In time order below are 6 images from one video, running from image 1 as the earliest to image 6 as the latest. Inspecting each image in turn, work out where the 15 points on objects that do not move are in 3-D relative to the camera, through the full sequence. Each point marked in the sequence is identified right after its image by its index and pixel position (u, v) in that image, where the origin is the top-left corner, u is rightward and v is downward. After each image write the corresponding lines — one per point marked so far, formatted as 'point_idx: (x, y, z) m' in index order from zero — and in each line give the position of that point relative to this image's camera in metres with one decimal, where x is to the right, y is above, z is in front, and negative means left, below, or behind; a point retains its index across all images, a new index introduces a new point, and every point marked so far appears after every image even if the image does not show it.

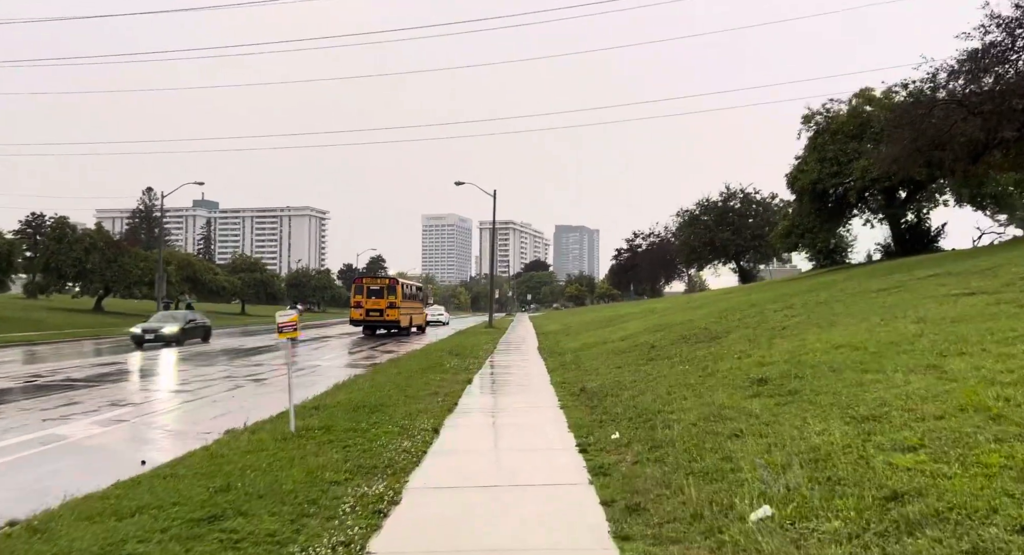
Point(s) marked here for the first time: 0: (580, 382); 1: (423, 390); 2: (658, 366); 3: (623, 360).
0: (+1.1, -1.8, +14.9) m
1: (-1.6, -2.0, +15.2) m
2: (+2.4, -1.4, +13.9) m
3: (+2.0, -1.6, +16.3) m
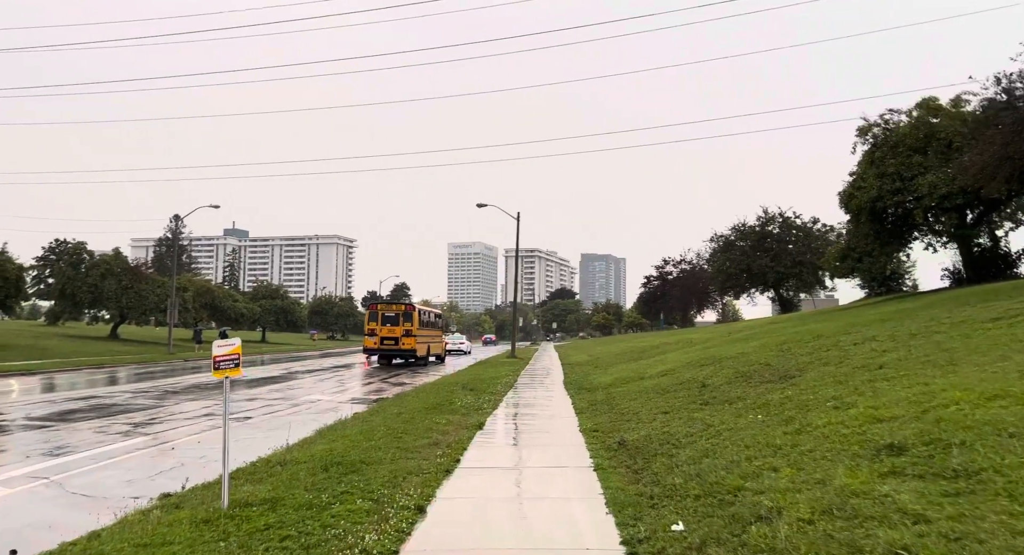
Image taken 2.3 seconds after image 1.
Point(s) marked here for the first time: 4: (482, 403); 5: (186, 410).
0: (+1.4, -2.1, +11.9) m
1: (-1.4, -2.3, +12.3) m
2: (+2.6, -1.7, +10.9) m
3: (+2.4, -2.0, +13.3) m
4: (-0.6, -2.6, +18.4) m
5: (-7.4, -3.0, +19.7) m
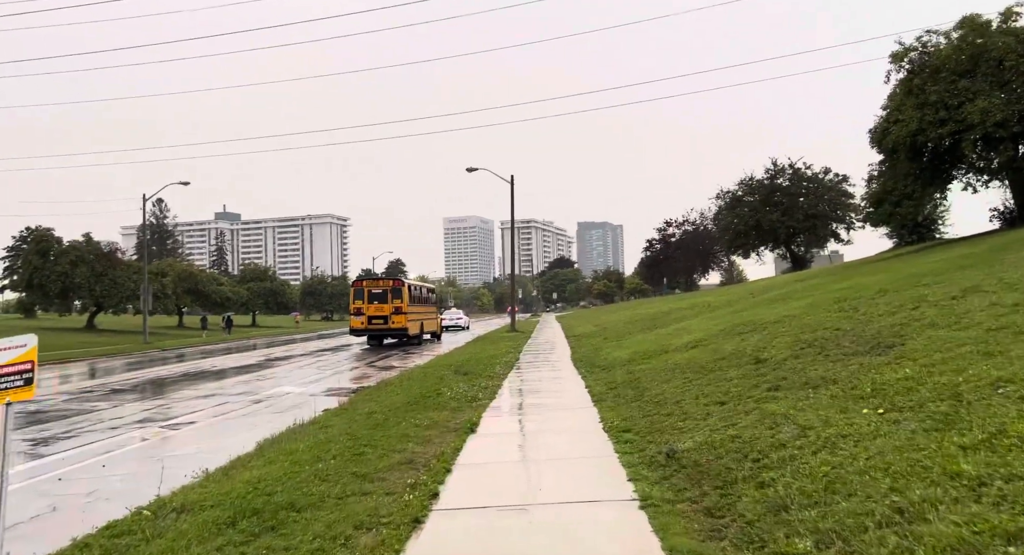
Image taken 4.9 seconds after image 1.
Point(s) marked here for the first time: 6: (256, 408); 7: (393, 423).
0: (+1.4, -1.6, +8.6) m
1: (-1.3, -1.9, +9.0) m
2: (+2.6, -1.1, +7.6) m
3: (+2.4, -1.3, +10.0) m
4: (-0.6, -2.0, +15.1) m
5: (-7.3, -2.6, +16.4) m
6: (-5.0, -2.6, +17.2) m
7: (-1.6, -1.9, +11.5) m
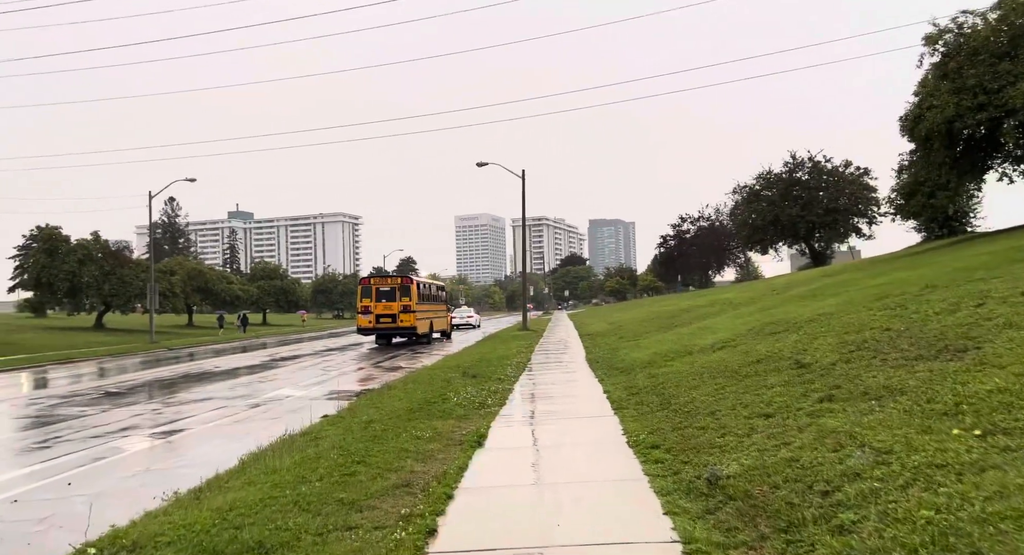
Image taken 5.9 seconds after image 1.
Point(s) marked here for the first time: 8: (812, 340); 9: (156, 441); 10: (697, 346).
0: (+1.5, -1.5, +7.4) m
1: (-1.2, -1.8, +7.9) m
2: (+2.7, -1.1, +6.4) m
3: (+2.5, -1.3, +8.8) m
4: (-0.4, -1.9, +13.9) m
5: (-7.1, -2.5, +15.3) m
6: (-4.8, -2.5, +16.0) m
7: (-1.4, -1.9, +10.3) m
8: (+4.1, -0.8, +11.8) m
9: (-5.3, -2.4, +12.8) m
10: (+3.5, -1.3, +16.4) m
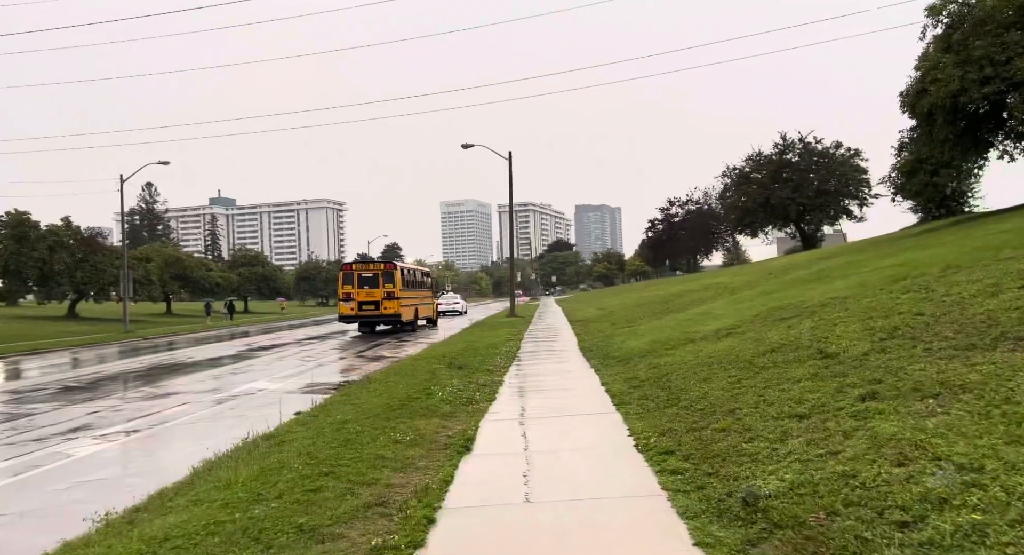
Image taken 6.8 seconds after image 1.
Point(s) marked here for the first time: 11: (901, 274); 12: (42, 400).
0: (+1.5, -1.4, +6.3) m
1: (-1.3, -1.7, +6.7) m
2: (+2.7, -0.9, +5.3) m
3: (+2.4, -1.1, +7.7) m
4: (-0.6, -1.7, +12.7) m
5: (-7.3, -2.3, +14.0) m
6: (-5.0, -2.3, +14.8) m
7: (-1.5, -1.7, +9.2) m
8: (+3.9, -0.6, +10.7) m
9: (-5.4, -2.2, +11.6) m
10: (+3.3, -1.0, +15.3) m
11: (+6.1, 0.0, +13.8) m
12: (-9.5, -2.4, +17.5) m
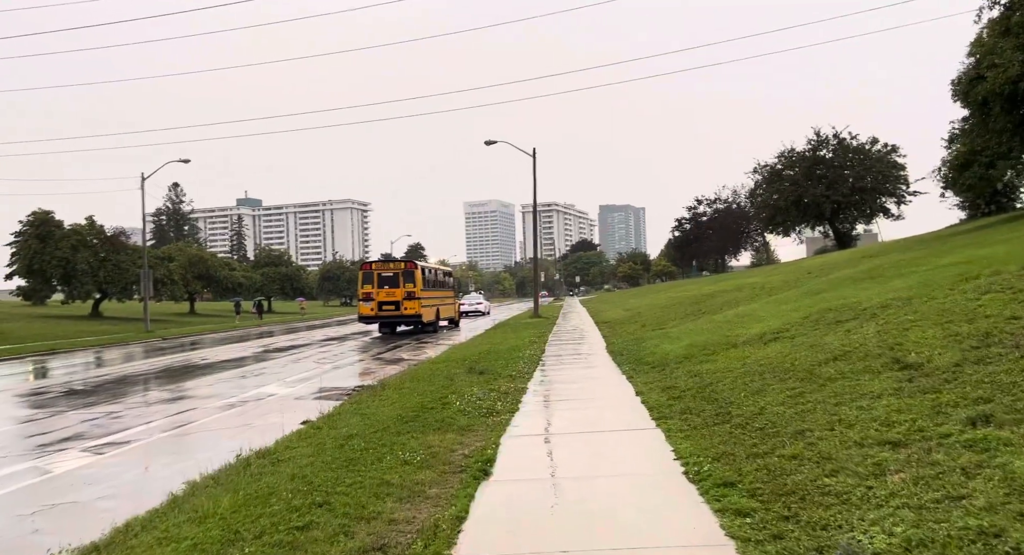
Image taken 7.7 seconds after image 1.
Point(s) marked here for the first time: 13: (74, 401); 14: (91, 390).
0: (+1.7, -1.3, +5.0) m
1: (-1.1, -1.6, +5.5) m
2: (+2.8, -0.9, +4.0) m
3: (+2.6, -1.0, +6.4) m
4: (-0.2, -1.6, +11.5) m
5: (-6.9, -2.3, +13.0) m
6: (-4.6, -2.2, +13.7) m
7: (-1.3, -1.7, +8.0) m
8: (+4.2, -0.6, +9.4) m
9: (-5.1, -2.2, +10.5) m
10: (+3.7, -0.9, +14.0) m
11: (+6.5, +0.1, +12.4) m
12: (-9.0, -2.4, +16.6) m
13: (-8.6, -2.4, +16.9) m
14: (-9.4, -2.5, +19.2) m
